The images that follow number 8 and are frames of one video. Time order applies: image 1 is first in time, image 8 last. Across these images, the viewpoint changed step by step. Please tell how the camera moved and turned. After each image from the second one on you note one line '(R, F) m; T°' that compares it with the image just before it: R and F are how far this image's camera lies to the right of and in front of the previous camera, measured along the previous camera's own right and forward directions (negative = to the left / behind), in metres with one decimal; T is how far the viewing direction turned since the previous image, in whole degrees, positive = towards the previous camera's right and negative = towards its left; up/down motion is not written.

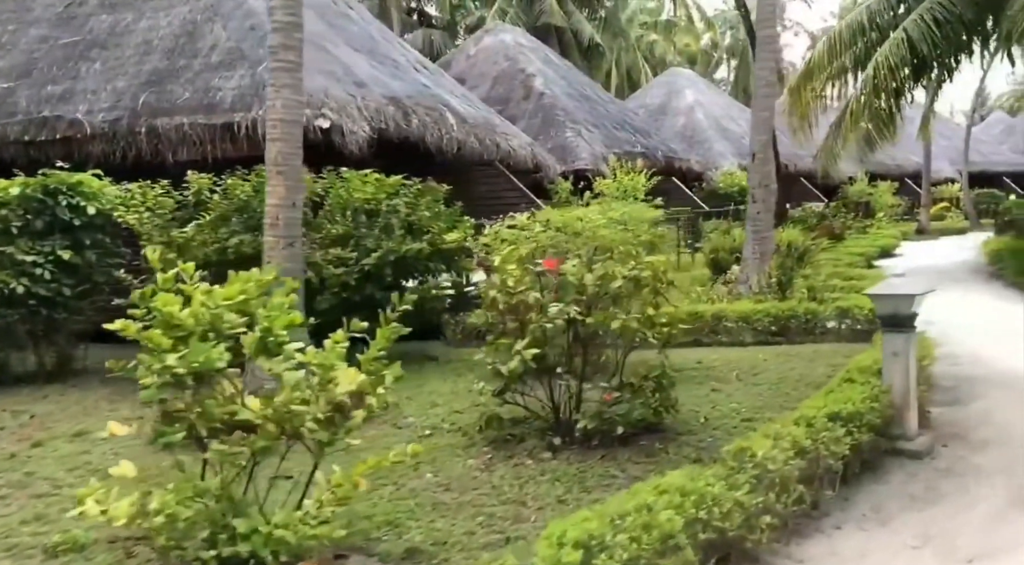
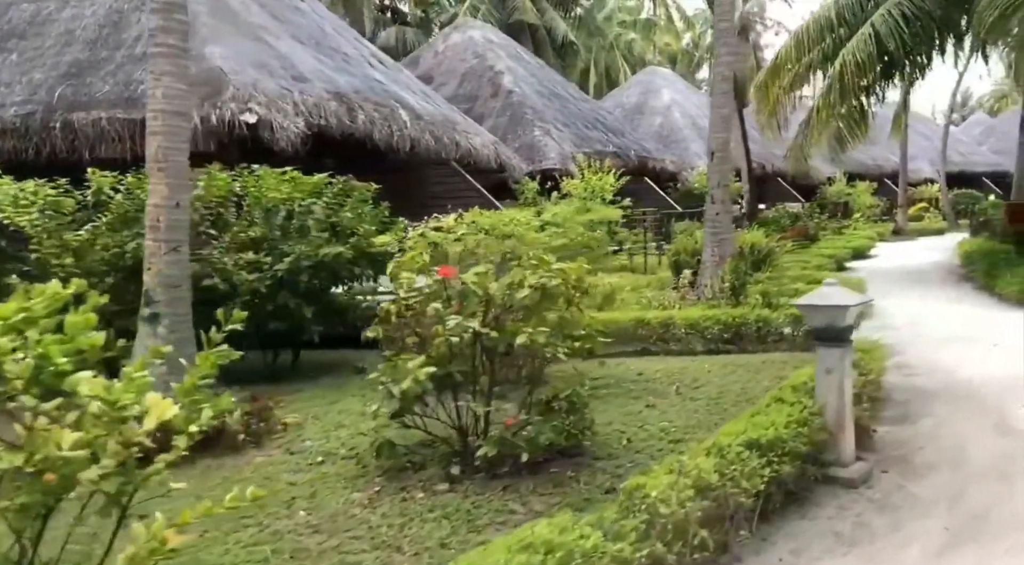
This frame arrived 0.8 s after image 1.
(+0.4, +0.5) m; +1°
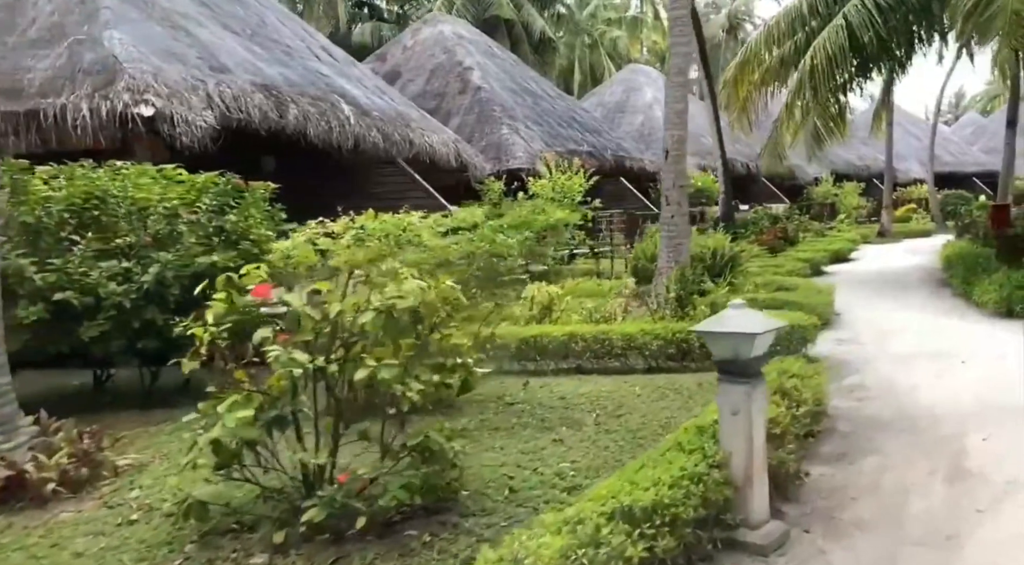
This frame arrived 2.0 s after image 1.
(+0.5, +0.8) m; 0°
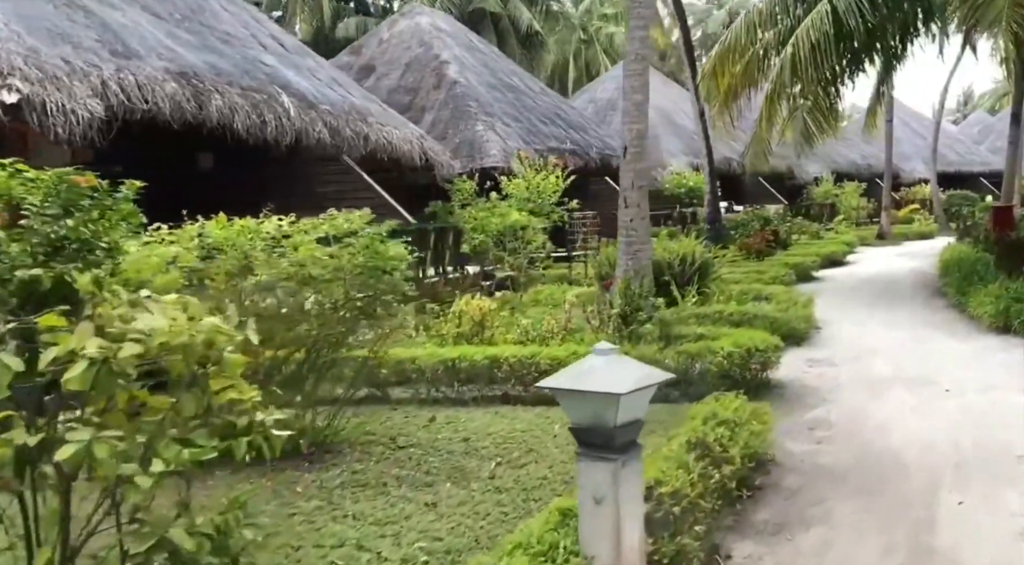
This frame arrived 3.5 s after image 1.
(+0.6, +1.0) m; 0°
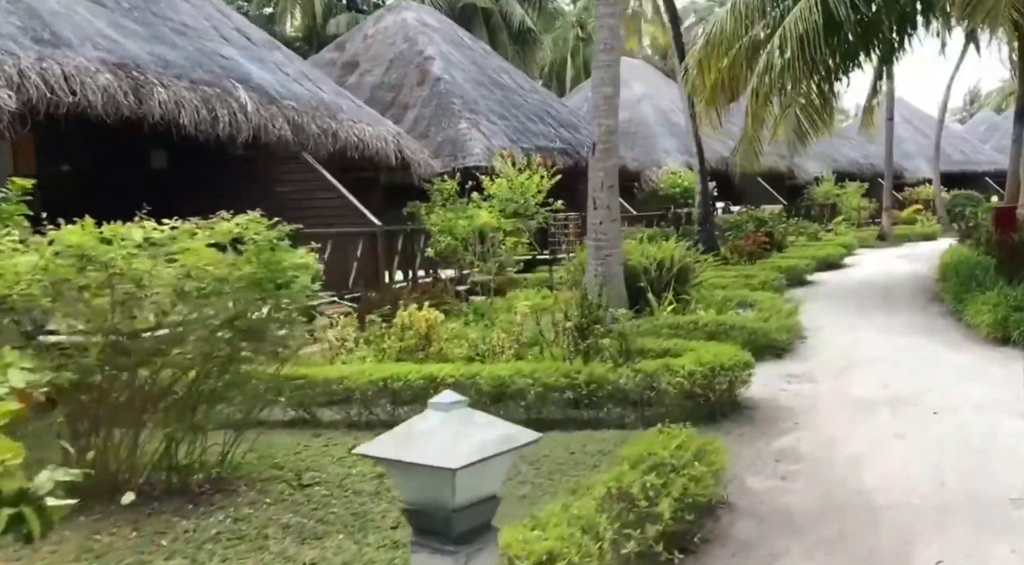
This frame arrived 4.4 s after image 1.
(+0.4, +0.6) m; 0°
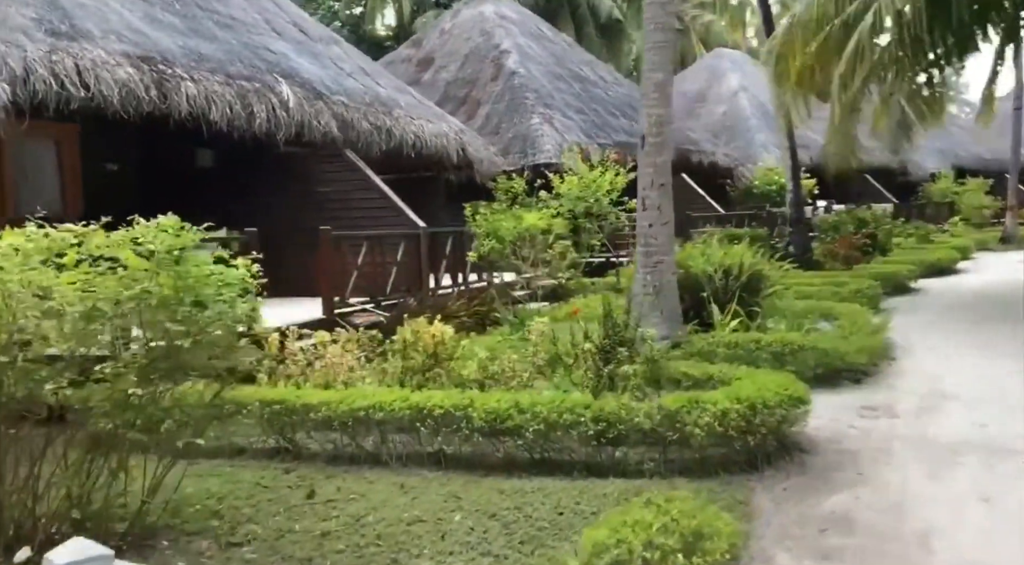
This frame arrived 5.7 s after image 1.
(+0.5, +0.9) m; -6°
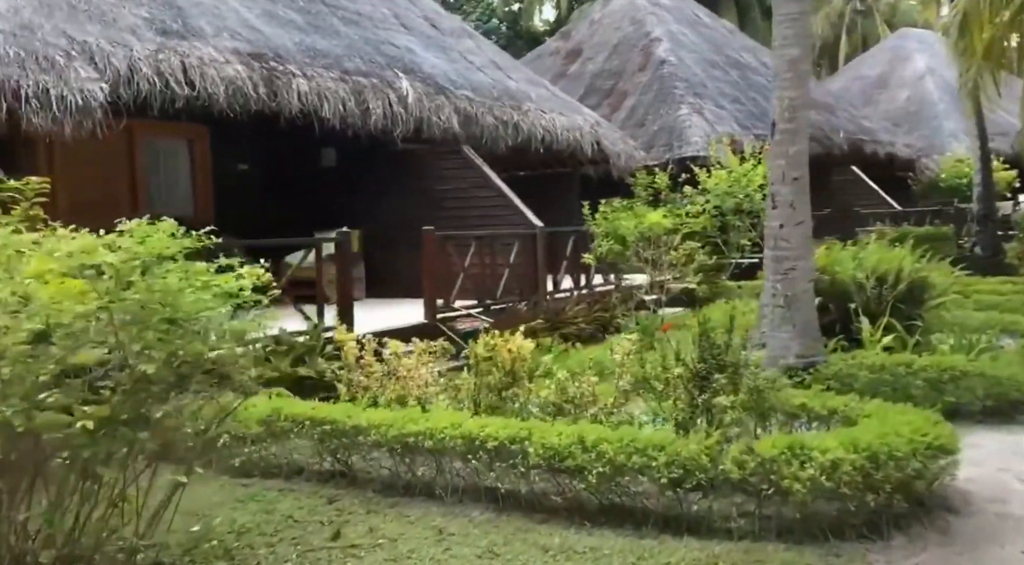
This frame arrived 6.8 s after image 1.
(+0.5, +0.7) m; -10°
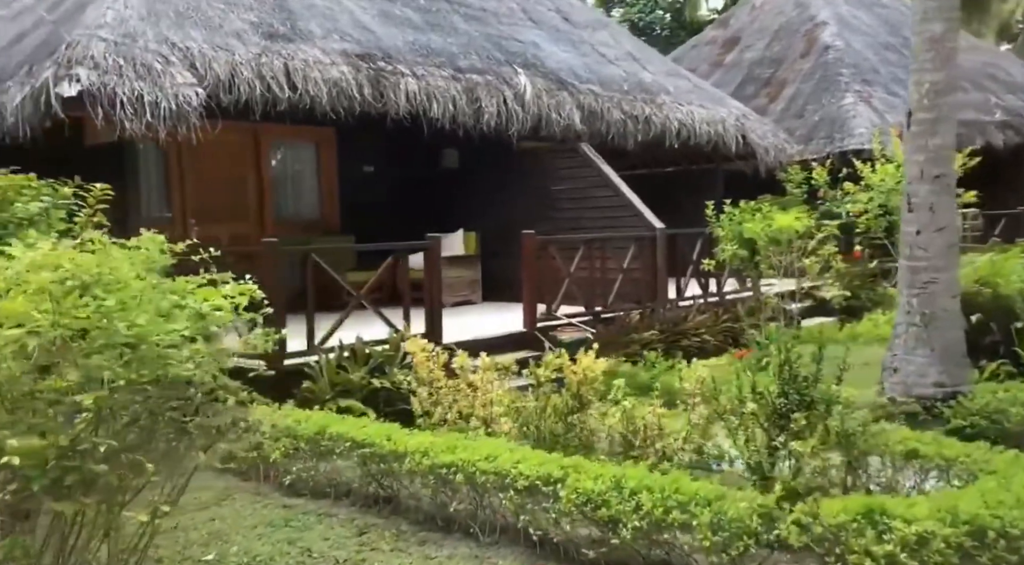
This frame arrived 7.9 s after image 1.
(+0.6, +0.6) m; -11°
